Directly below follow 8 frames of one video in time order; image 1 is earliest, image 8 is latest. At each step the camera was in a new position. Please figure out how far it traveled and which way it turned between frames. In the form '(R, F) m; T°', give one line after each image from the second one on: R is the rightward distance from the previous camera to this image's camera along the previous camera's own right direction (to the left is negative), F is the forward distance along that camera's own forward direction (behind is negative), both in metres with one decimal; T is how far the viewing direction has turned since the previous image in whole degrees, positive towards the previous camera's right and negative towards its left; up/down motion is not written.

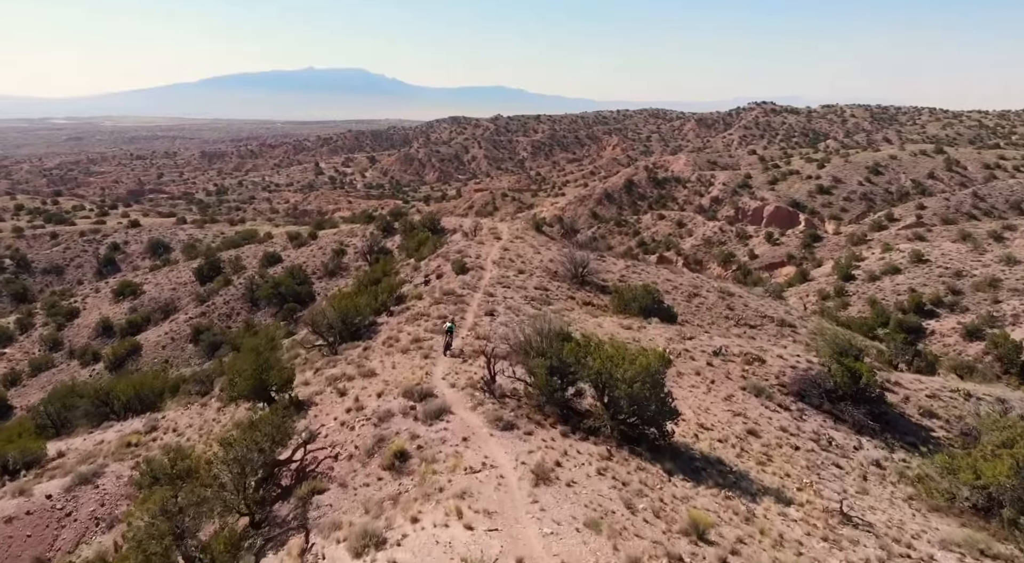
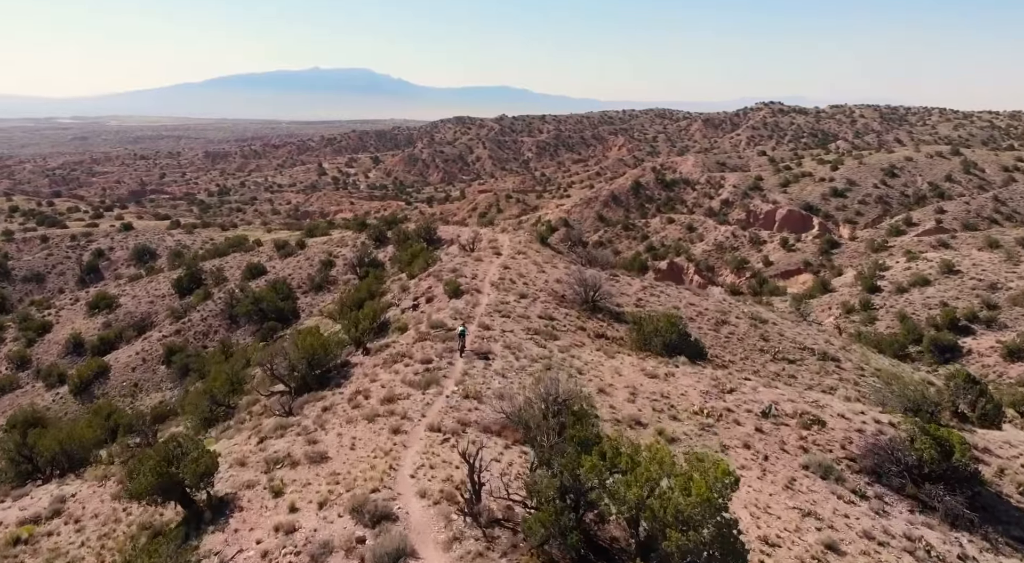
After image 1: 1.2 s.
(+0.1, +3.7) m; 0°
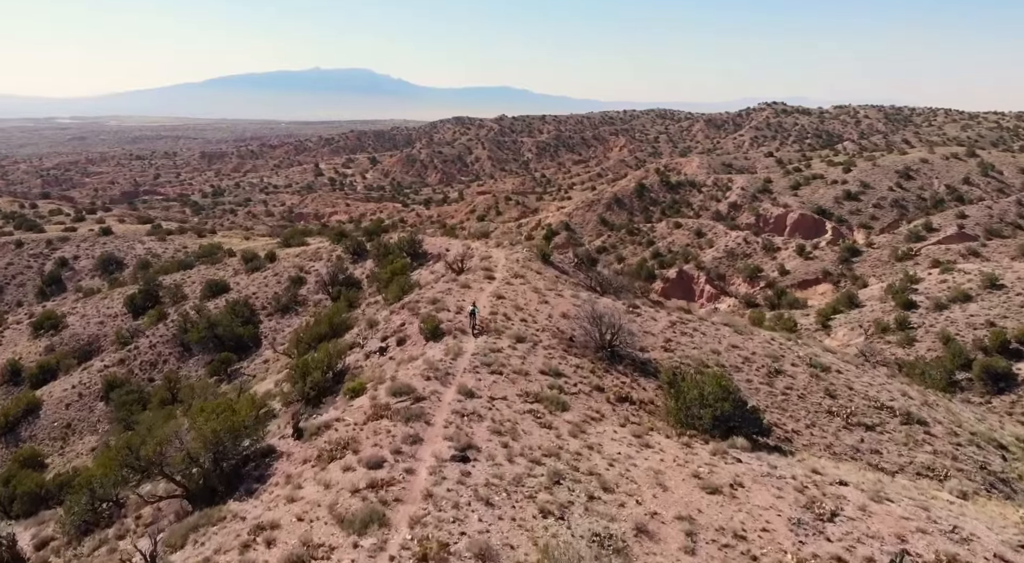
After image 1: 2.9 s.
(+0.1, +5.5) m; 0°
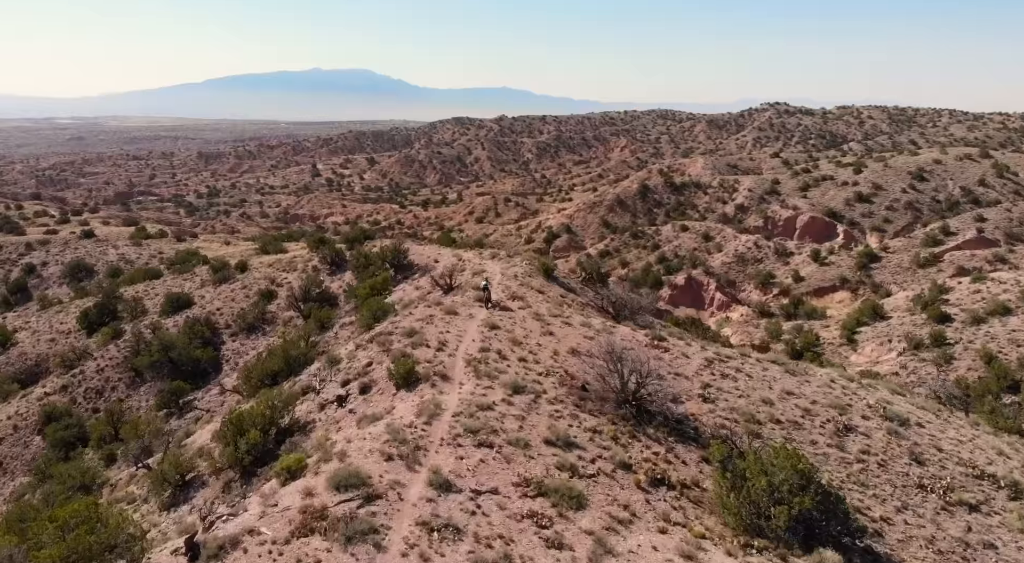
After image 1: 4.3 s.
(+0.1, +4.3) m; 0°
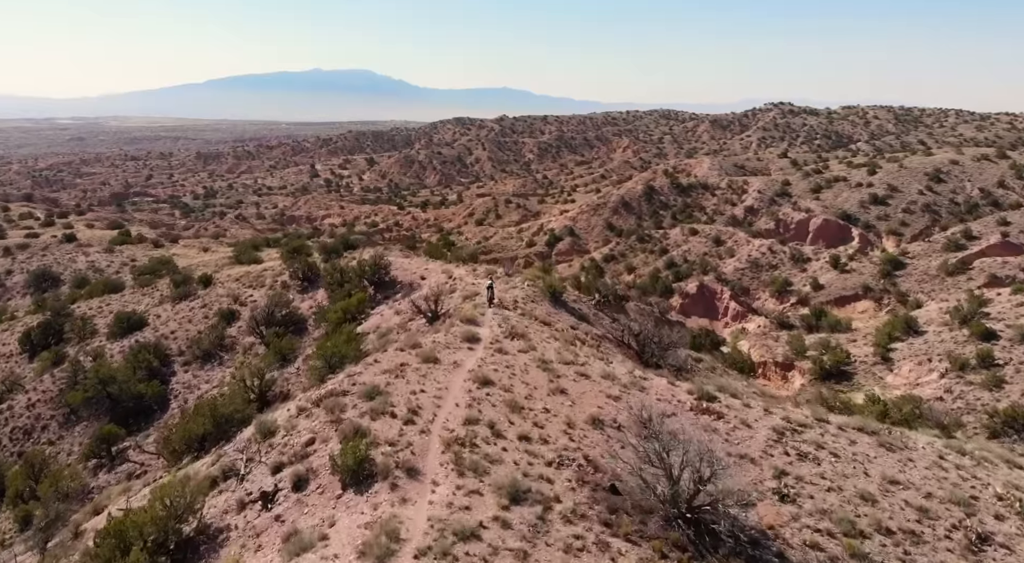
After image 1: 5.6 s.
(+0.1, +4.5) m; 0°
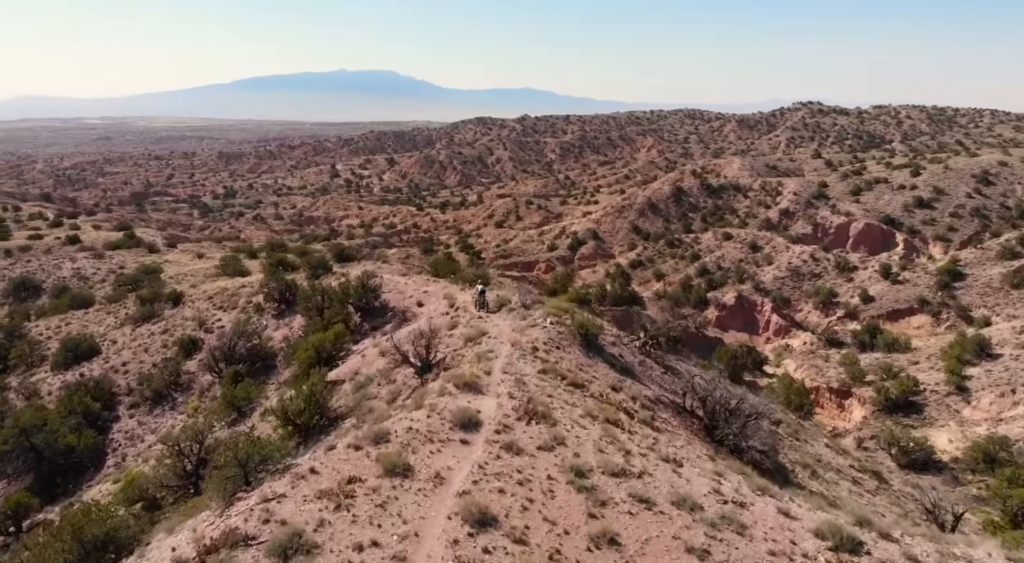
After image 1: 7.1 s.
(+0.1, +5.2) m; -2°
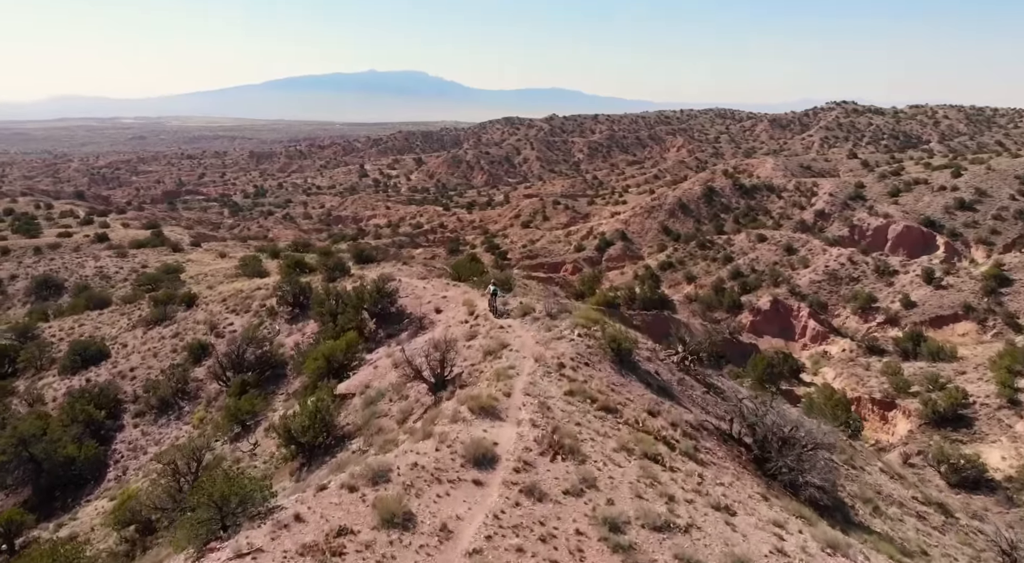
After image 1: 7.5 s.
(0.0, +1.4) m; -2°
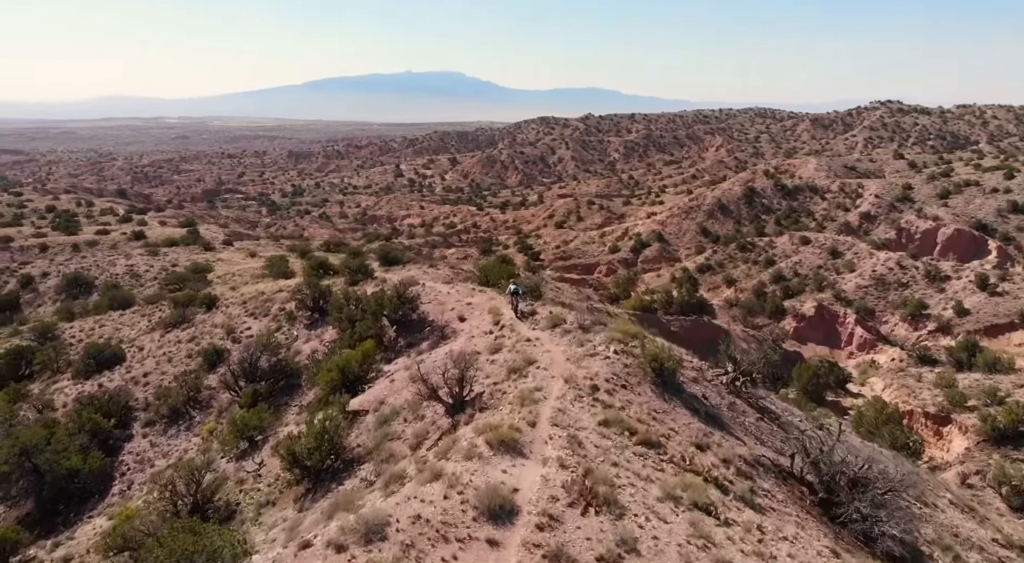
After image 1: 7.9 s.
(+0.1, +1.5) m; -2°
